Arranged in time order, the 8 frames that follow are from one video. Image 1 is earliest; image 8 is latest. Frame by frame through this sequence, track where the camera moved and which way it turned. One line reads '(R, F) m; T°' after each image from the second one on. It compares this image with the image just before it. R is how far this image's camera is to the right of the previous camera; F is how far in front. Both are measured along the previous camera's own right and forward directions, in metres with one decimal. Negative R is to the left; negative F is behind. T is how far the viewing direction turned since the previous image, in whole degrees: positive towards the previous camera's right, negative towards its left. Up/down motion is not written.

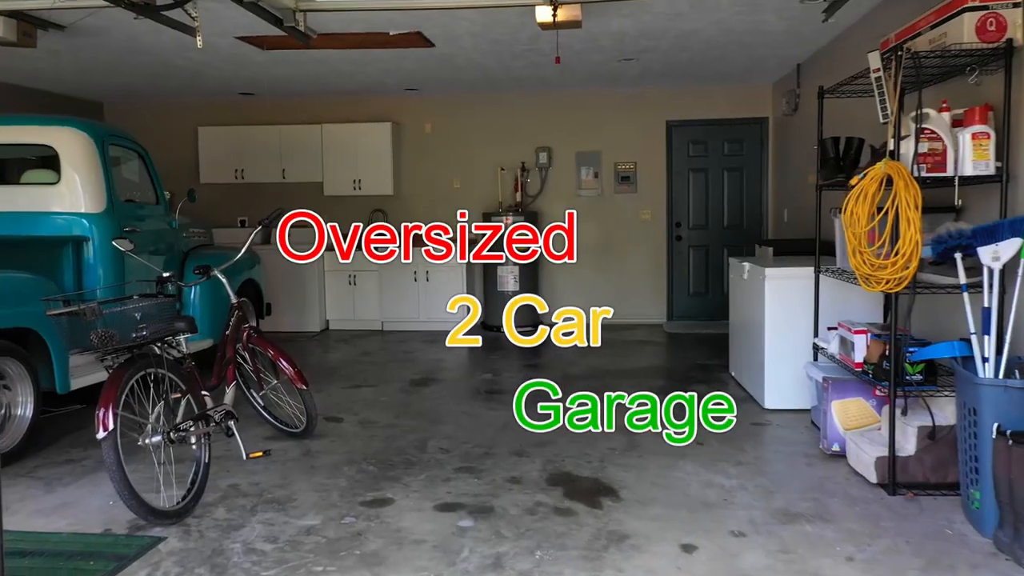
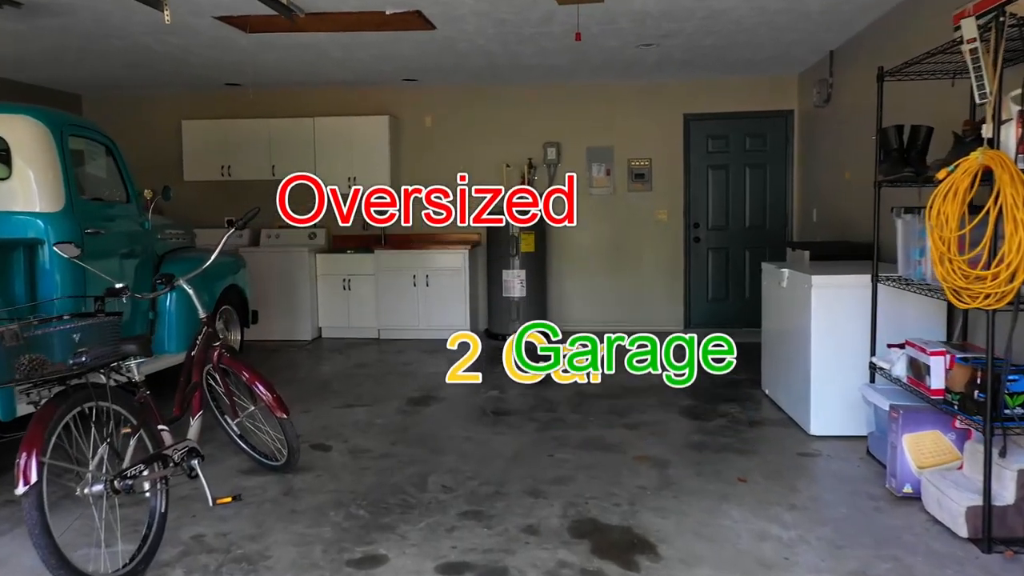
(-0.1, +0.5) m; 0°
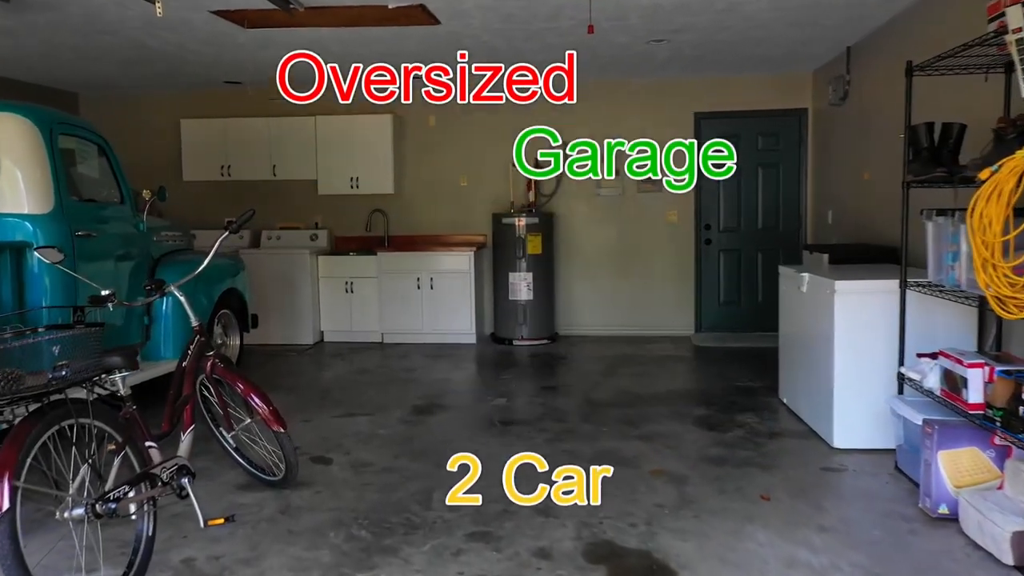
(0.0, +0.2) m; 0°
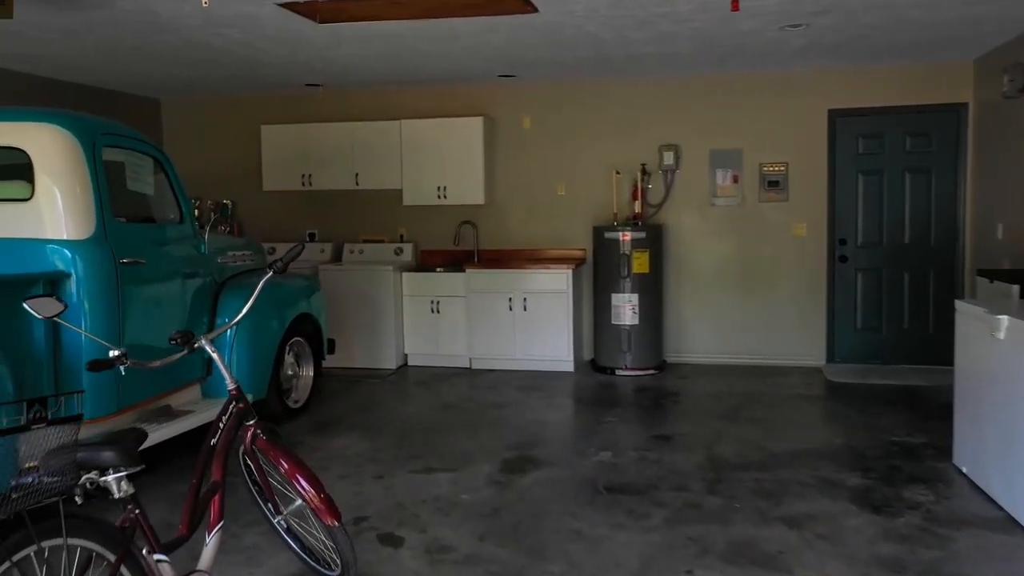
(-0.1, +0.7) m; -6°
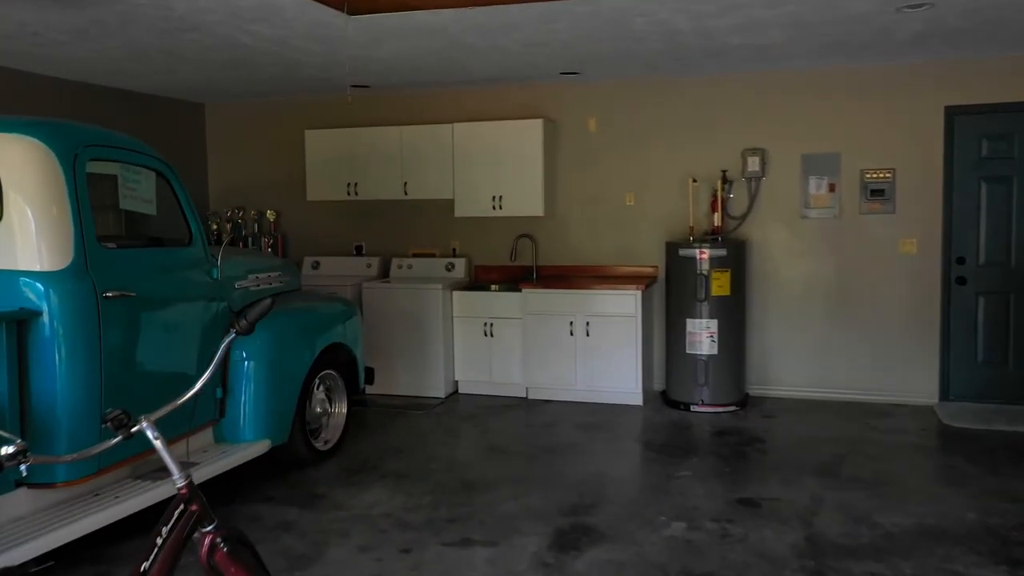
(+0.1, +0.6) m; -5°
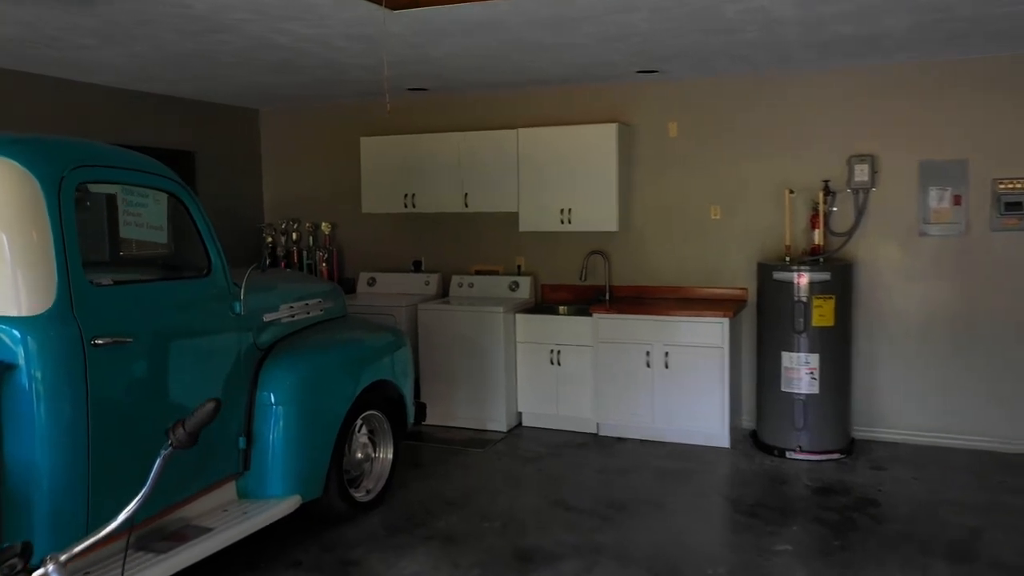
(0.0, +0.5) m; -5°
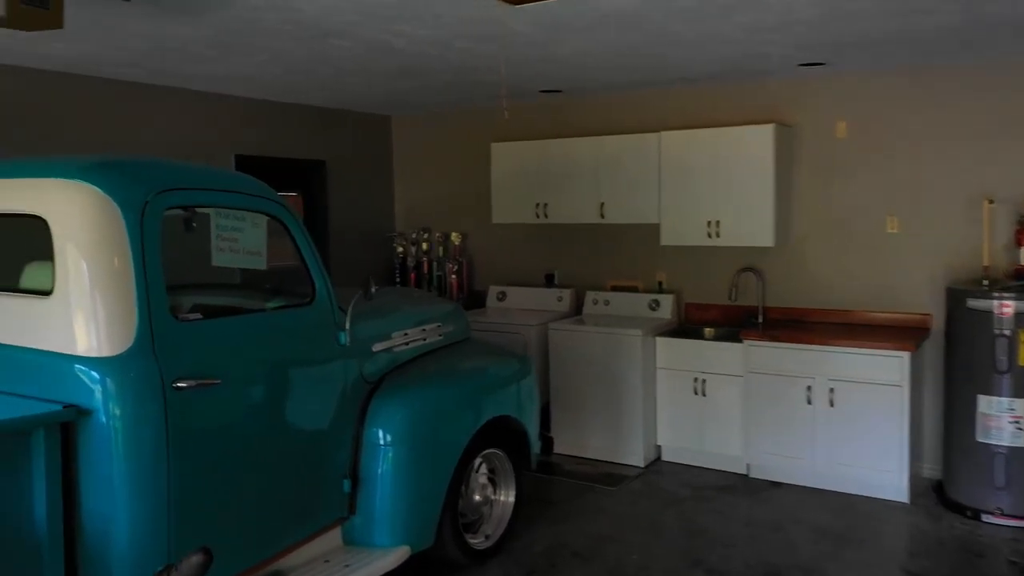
(0.0, +0.4) m; -10°
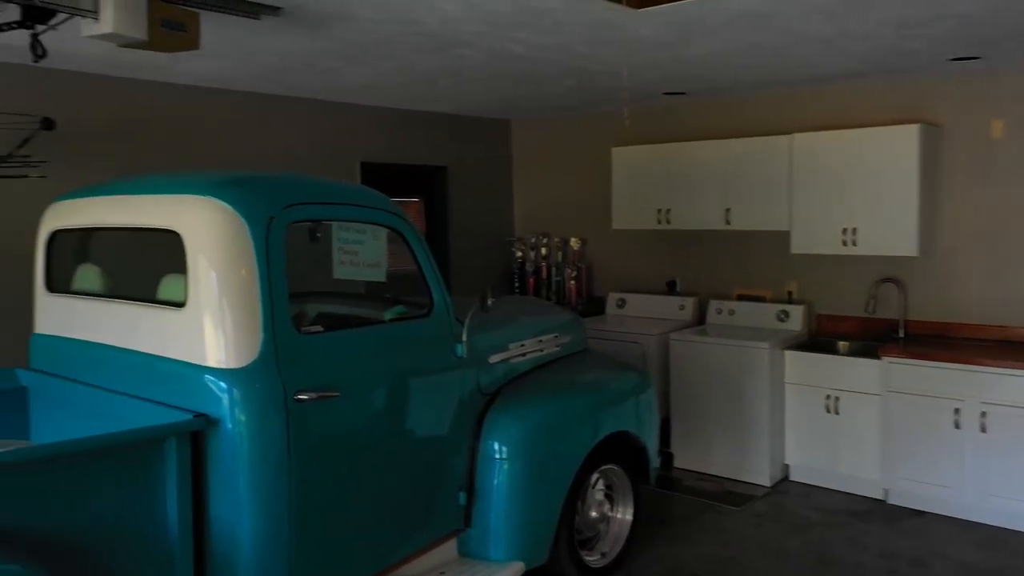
(0.0, +0.1) m; -8°
